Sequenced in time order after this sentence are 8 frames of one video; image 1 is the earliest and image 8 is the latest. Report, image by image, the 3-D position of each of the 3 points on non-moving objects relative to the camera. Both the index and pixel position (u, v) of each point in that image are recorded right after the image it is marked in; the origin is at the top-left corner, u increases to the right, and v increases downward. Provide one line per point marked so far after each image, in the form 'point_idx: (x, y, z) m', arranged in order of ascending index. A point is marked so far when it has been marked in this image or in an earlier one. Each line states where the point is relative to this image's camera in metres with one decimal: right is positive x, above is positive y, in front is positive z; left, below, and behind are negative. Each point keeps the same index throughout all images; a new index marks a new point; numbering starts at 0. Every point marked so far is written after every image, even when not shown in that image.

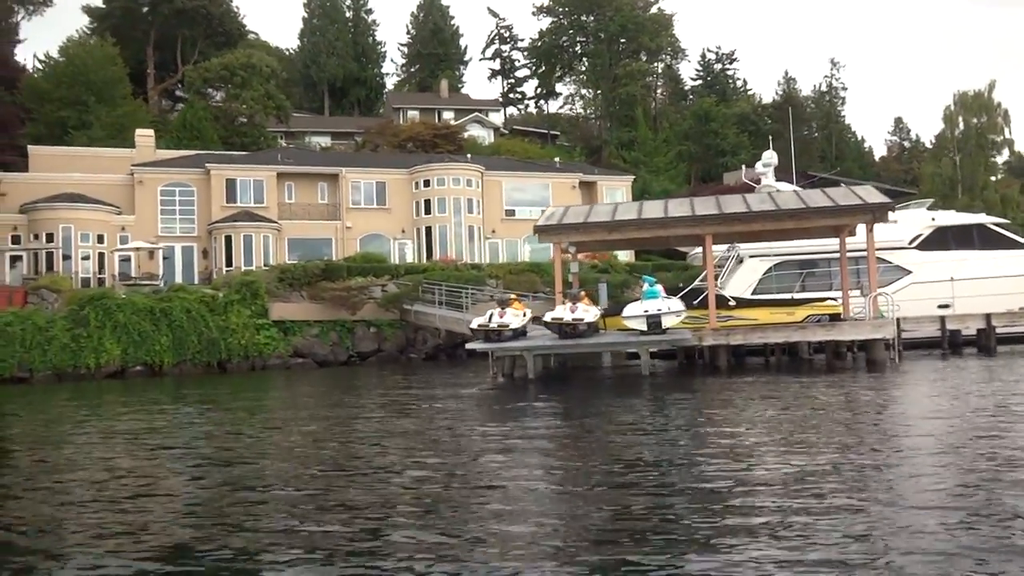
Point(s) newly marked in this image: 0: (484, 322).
0: (-0.5, -0.5, +17.1) m
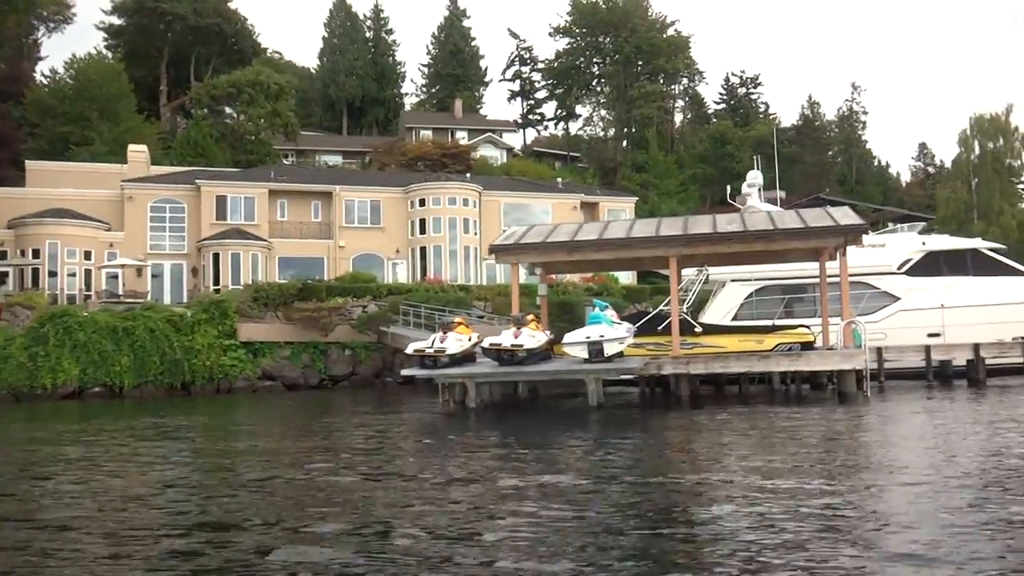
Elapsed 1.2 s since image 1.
0: (-1.3, -0.8, +16.0) m
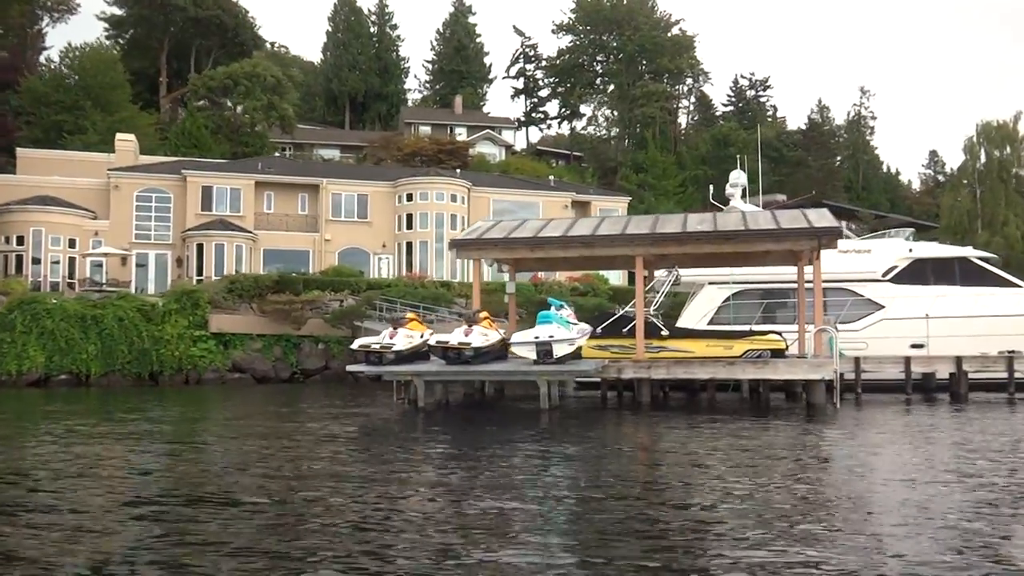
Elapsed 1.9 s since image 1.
0: (-2.0, -0.7, +15.4) m
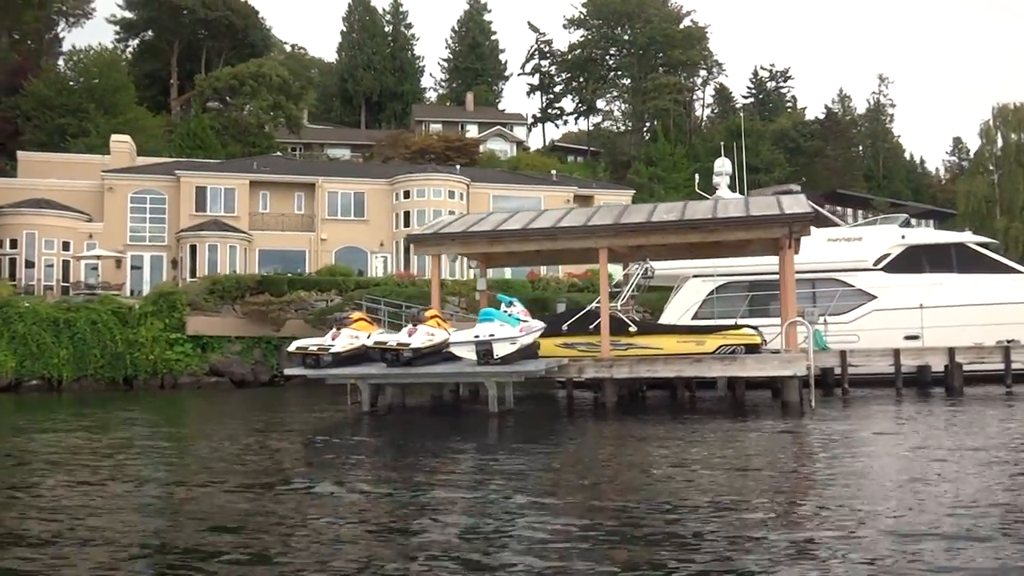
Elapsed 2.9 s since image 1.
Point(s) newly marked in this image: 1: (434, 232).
0: (-2.6, -0.7, +14.6) m
1: (-1.2, +0.9, +17.4) m
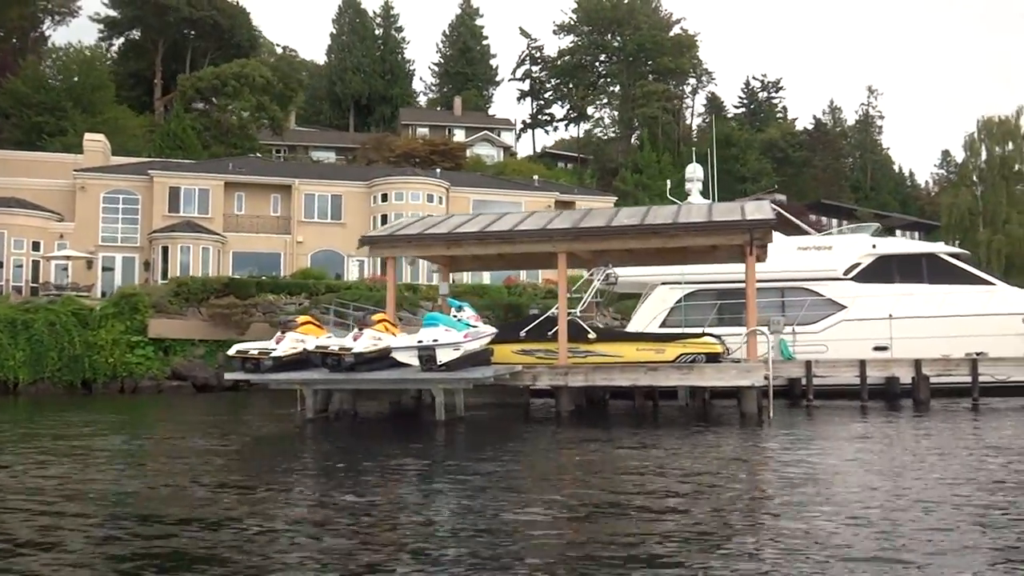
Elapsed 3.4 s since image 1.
0: (-3.3, -0.7, +14.1) m
1: (-1.8, +0.8, +17.0) m
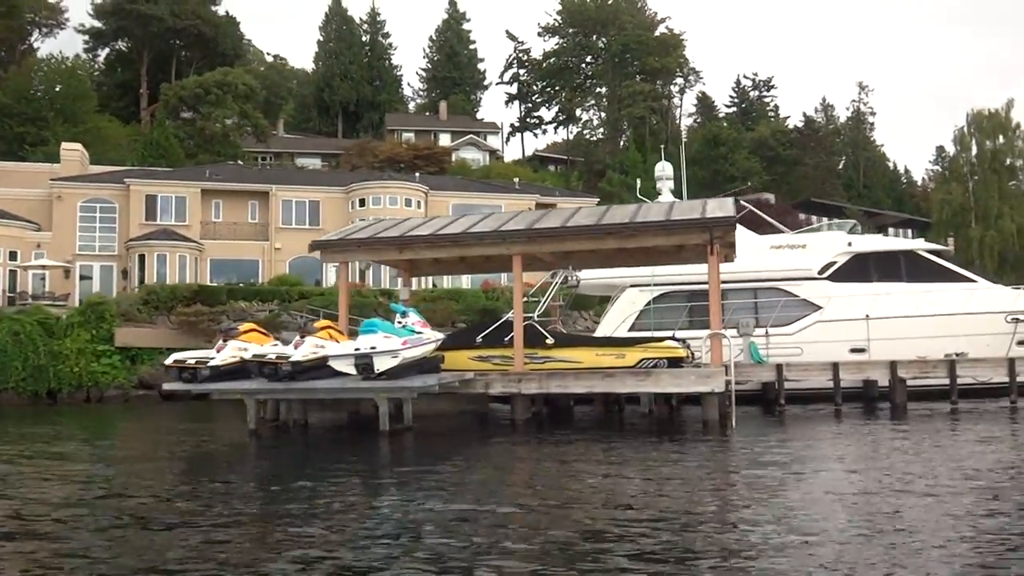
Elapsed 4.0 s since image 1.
0: (-3.9, -0.8, +13.6) m
1: (-2.4, +0.7, +16.4) m
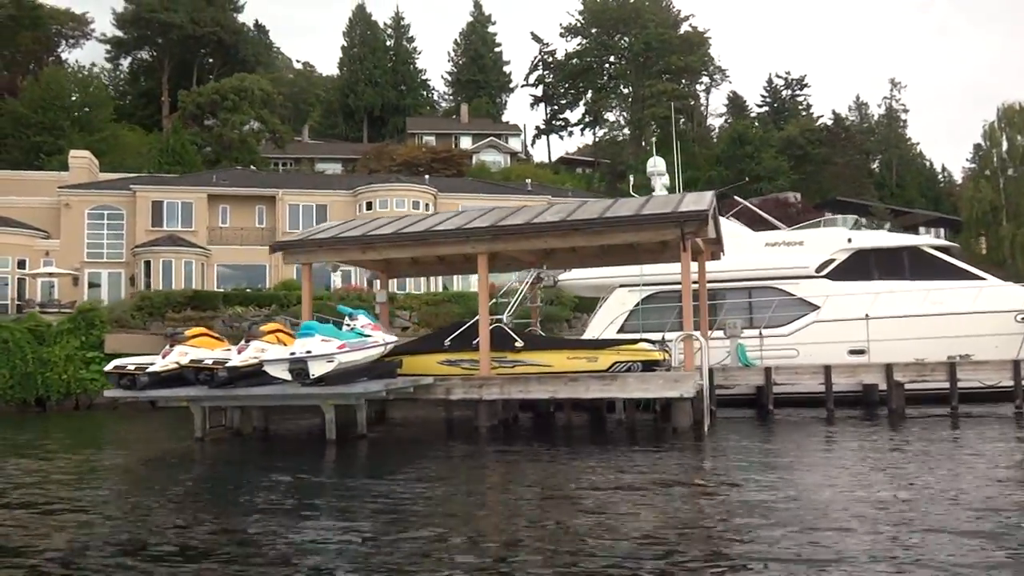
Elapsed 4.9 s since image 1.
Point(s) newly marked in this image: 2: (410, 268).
0: (-4.4, -0.9, +12.9) m
1: (-2.9, +0.7, +15.8) m
2: (-1.6, +0.3, +18.4) m
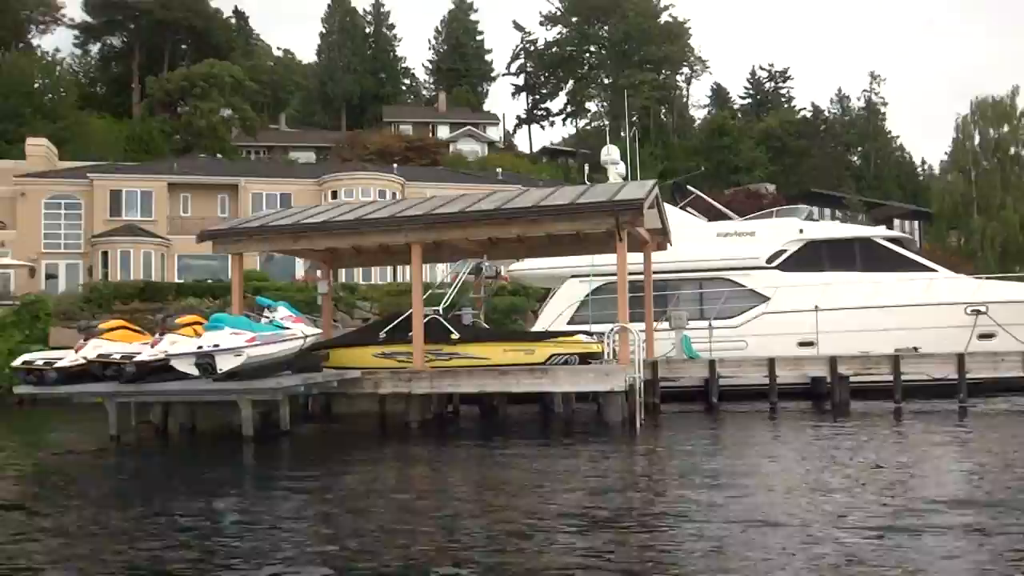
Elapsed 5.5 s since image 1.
0: (-5.2, -0.7, +12.6) m
1: (-3.7, +0.8, +15.4) m
2: (-2.5, +0.5, +18.0) m
